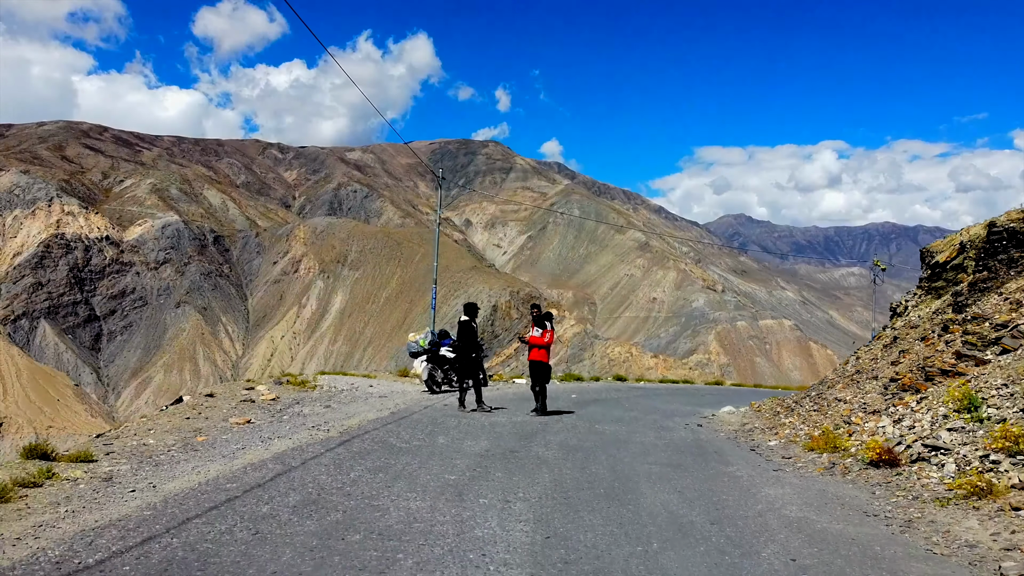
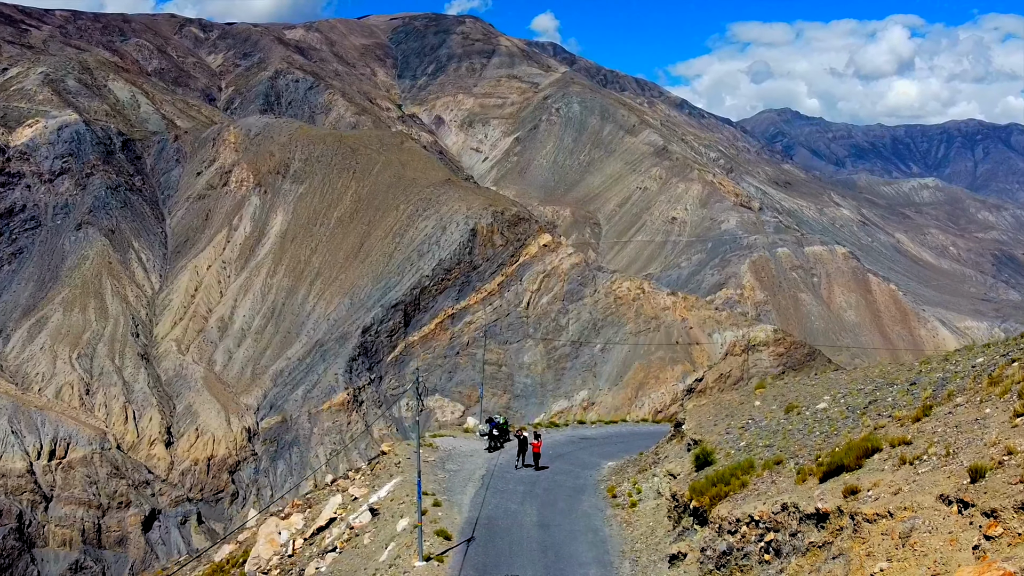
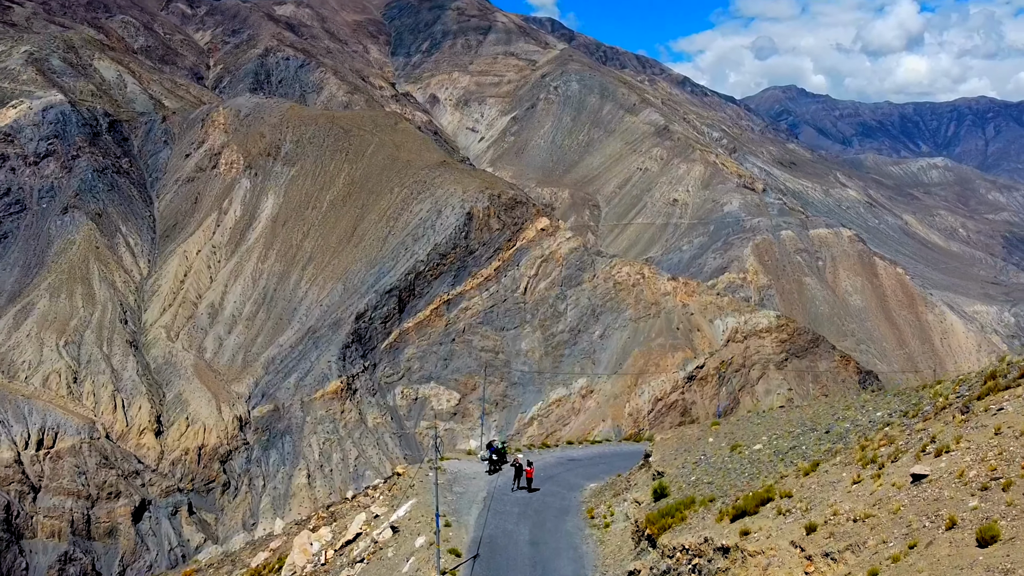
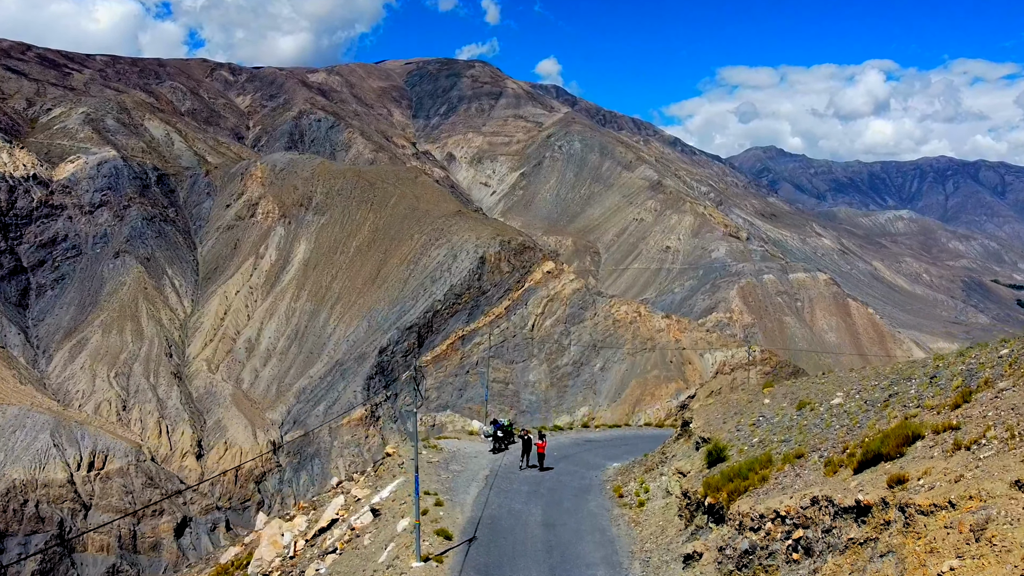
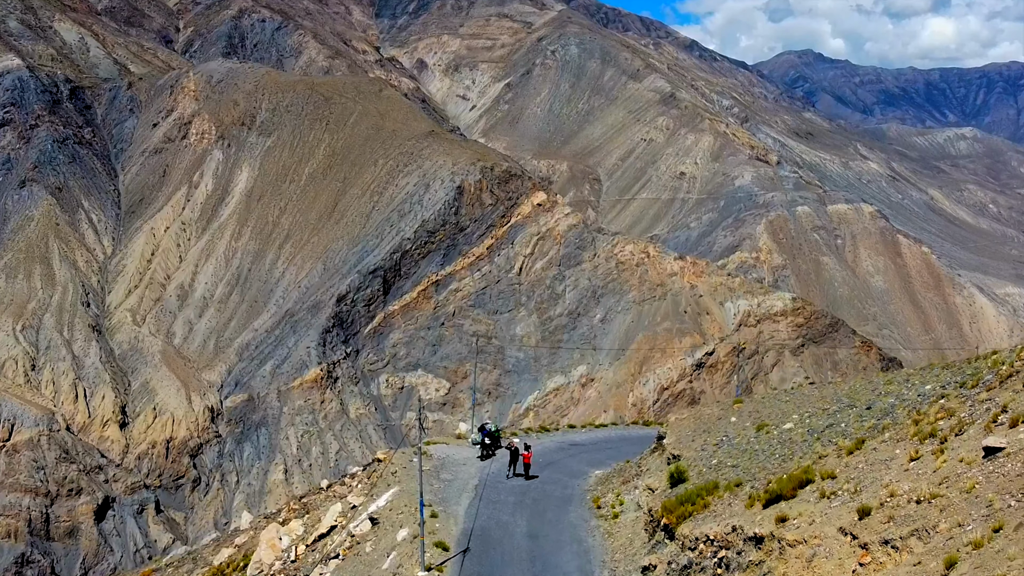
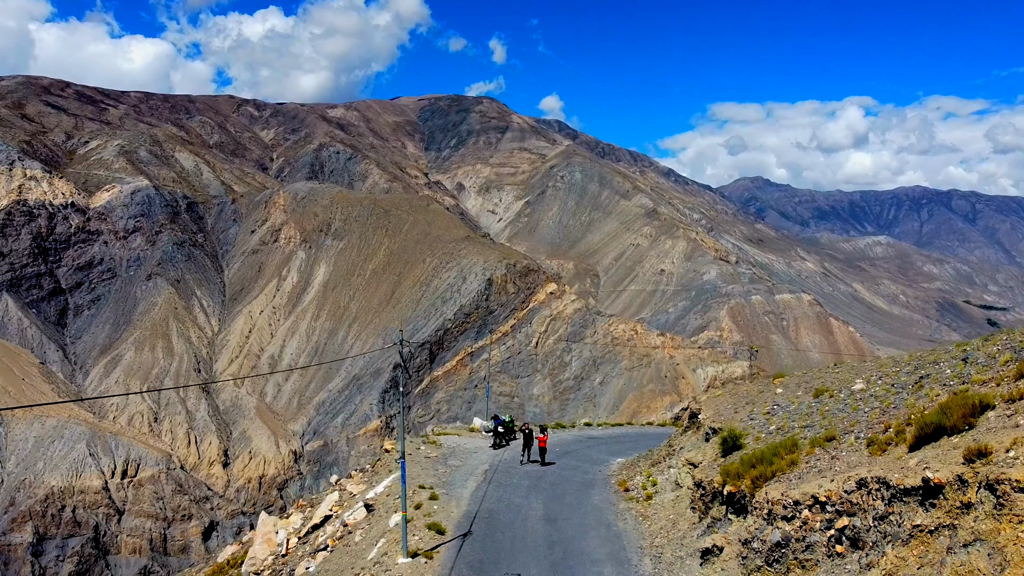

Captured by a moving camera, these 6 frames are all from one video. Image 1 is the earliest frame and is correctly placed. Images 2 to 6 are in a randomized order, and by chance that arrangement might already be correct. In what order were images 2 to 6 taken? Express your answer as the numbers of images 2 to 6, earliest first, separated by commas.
6, 4, 2, 5, 3
